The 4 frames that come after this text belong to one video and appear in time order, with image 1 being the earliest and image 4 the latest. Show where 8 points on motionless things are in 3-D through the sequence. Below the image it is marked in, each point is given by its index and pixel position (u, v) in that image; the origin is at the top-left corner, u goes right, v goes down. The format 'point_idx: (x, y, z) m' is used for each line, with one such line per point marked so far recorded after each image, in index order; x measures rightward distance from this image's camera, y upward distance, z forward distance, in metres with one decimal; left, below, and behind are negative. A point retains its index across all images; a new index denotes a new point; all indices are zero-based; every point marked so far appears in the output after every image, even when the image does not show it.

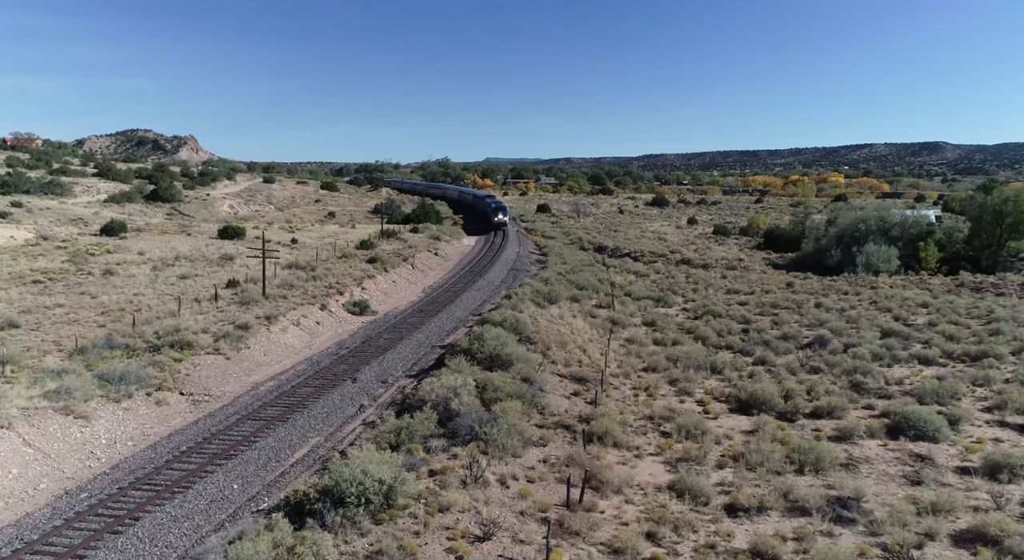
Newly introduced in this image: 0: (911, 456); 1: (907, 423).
0: (+9.2, -4.0, +17.1) m
1: (+9.9, -3.6, +18.7) m
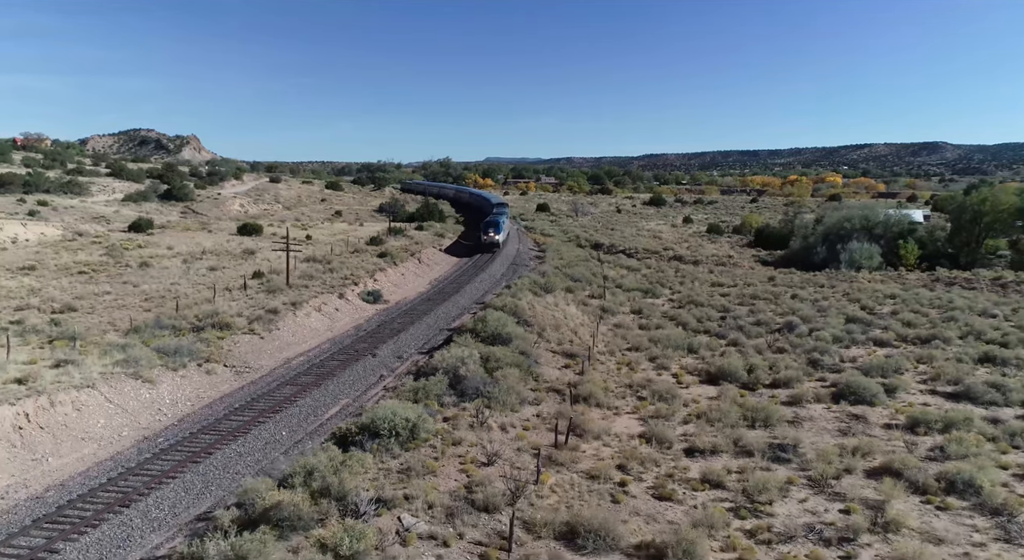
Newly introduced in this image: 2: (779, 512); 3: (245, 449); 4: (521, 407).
0: (+9.2, -3.7, +20.3) m
1: (+9.9, -3.2, +21.8) m
2: (+5.2, -4.5, +14.4) m
3: (-5.7, -3.6, +15.9) m
4: (+0.2, -3.2, +18.5) m
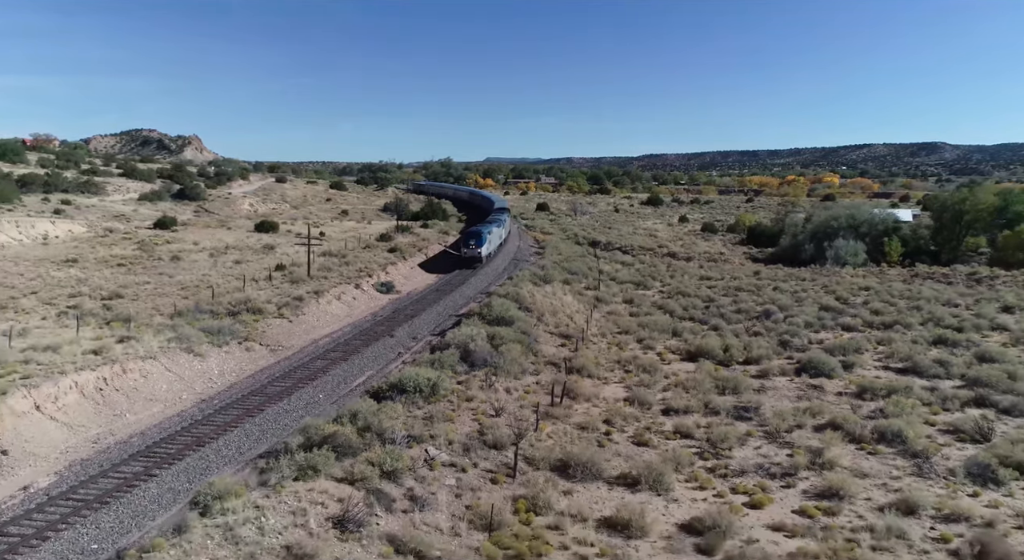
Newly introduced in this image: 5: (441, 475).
0: (+9.3, -3.3, +23.3) m
1: (+10.0, -2.8, +24.8) m
2: (+5.3, -4.1, +17.5) m
3: (-5.6, -3.2, +19.0) m
4: (+0.3, -2.8, +21.5) m
5: (-1.4, -3.7, +14.3) m
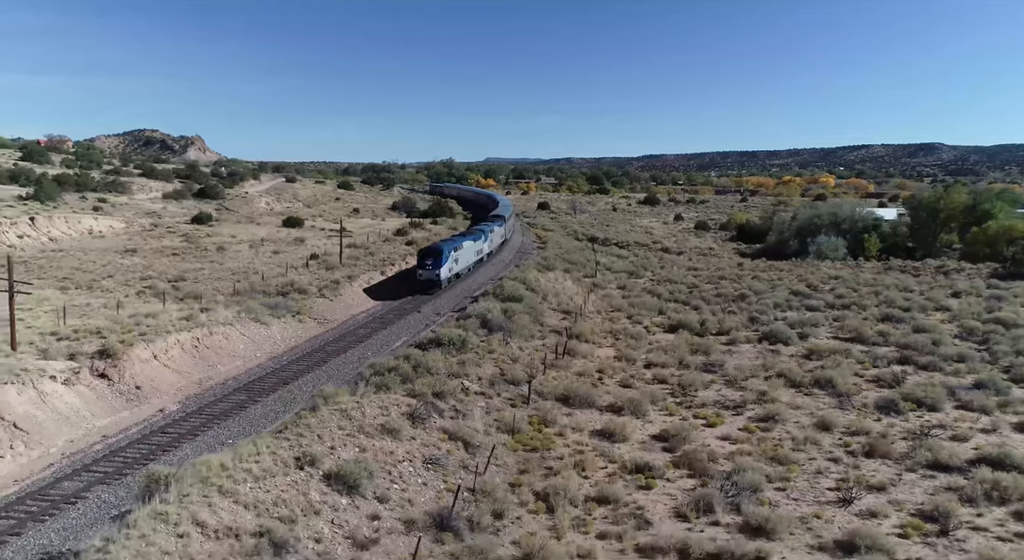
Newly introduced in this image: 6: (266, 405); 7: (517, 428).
0: (+9.7, -2.6, +28.2) m
1: (+10.4, -2.2, +29.7) m
2: (+5.7, -3.4, +22.4) m
3: (-5.2, -2.5, +23.8) m
4: (+0.7, -2.1, +26.4) m
5: (-1.0, -3.1, +19.1) m
6: (-6.4, -3.3, +19.3) m
7: (+0.1, -3.6, +17.9) m
